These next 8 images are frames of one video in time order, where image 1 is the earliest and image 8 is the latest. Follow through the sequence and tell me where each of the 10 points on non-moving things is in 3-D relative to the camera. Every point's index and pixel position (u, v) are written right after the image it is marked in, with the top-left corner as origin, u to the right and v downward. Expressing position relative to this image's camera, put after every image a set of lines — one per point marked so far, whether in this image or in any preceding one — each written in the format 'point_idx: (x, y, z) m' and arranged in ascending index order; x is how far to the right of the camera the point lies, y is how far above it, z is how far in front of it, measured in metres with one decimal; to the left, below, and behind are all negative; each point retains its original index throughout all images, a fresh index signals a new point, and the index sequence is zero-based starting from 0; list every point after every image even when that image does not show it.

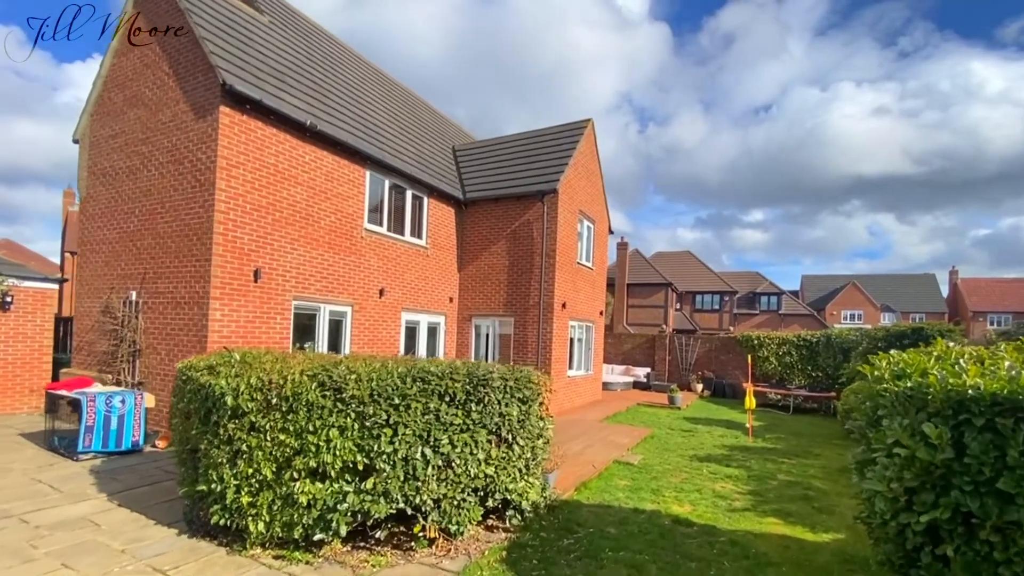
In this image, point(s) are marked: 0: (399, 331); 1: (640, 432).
0: (-3.0, -1.1, +12.2) m
1: (+3.1, -3.4, +11.3) m
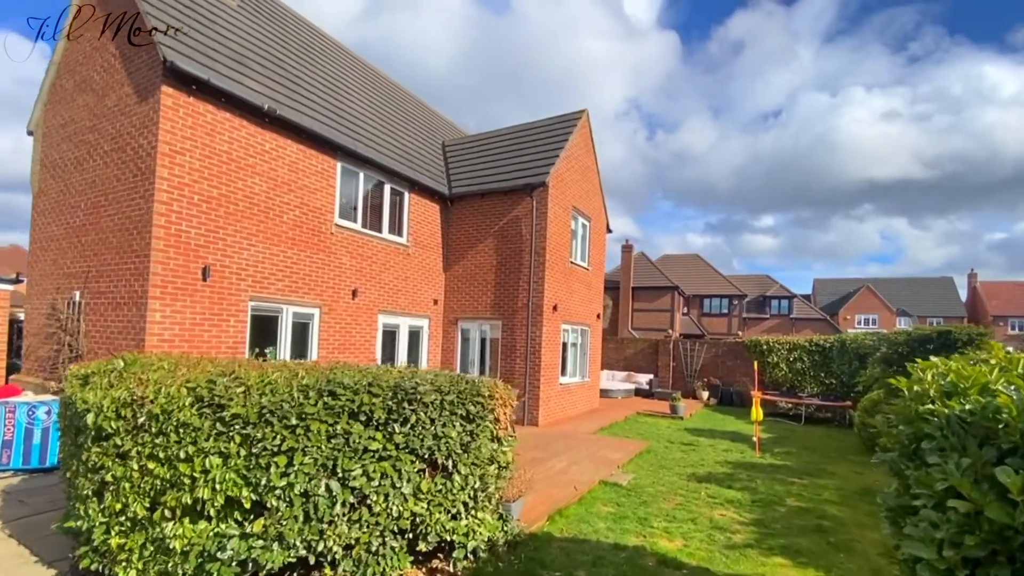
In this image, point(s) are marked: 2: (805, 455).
0: (-3.3, -1.2, +11.4) m
1: (+2.7, -3.4, +10.3) m
2: (+6.3, -3.6, +10.2) m
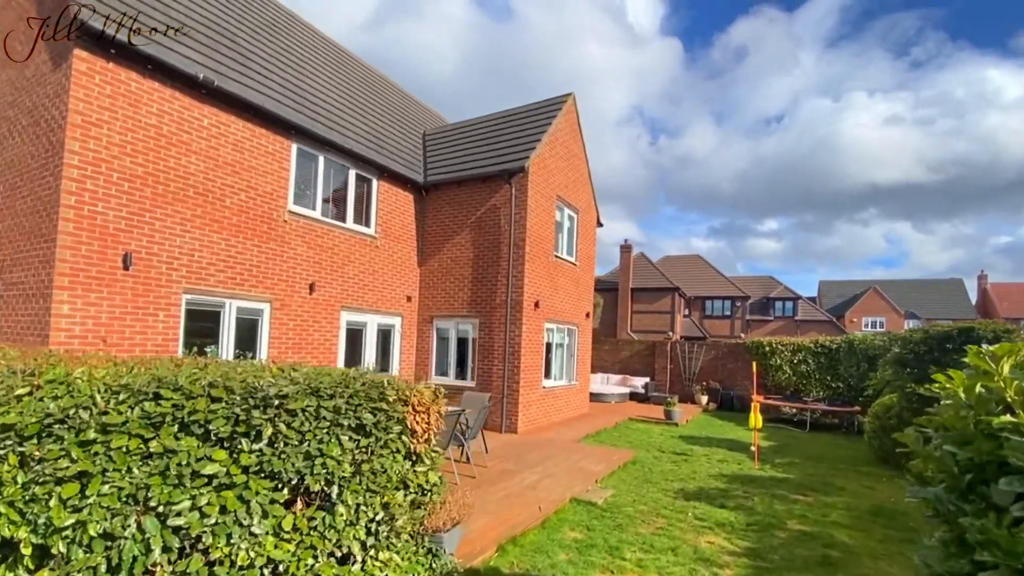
0: (-3.9, -1.0, +10.4) m
1: (+2.2, -3.3, +9.3) m
2: (+5.8, -3.4, +9.2) m
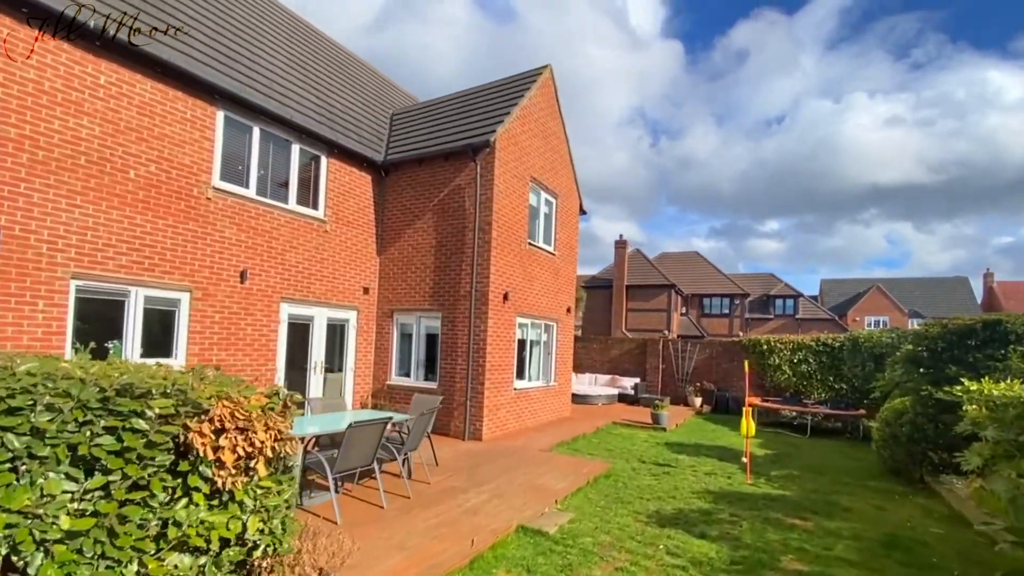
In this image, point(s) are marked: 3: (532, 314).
0: (-4.6, -0.8, +9.2) m
1: (+1.4, -3.1, +8.1) m
2: (+5.0, -3.2, +8.0) m
3: (+0.5, -0.6, +11.5) m
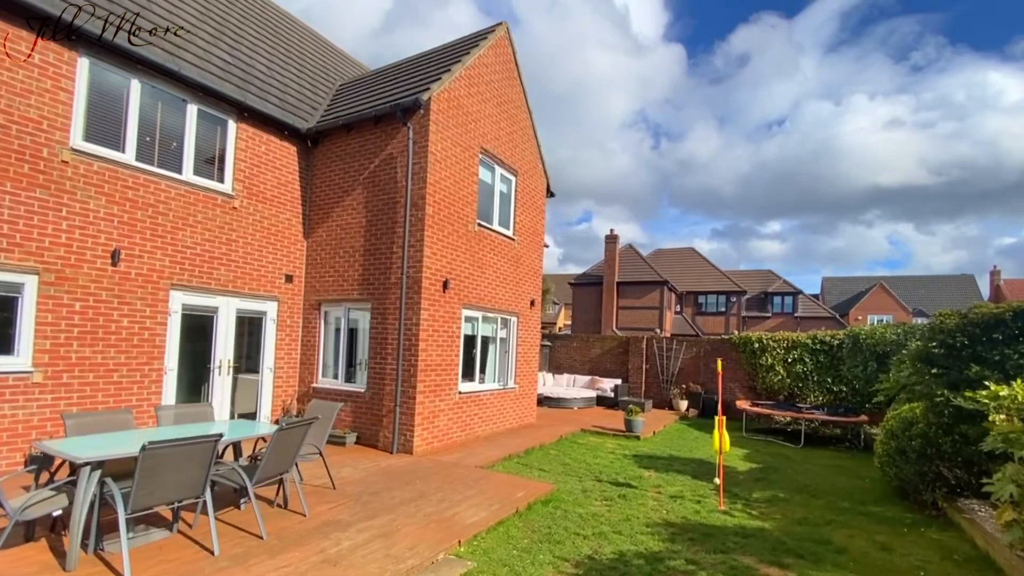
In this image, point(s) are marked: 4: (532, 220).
0: (-5.8, -0.6, +7.8) m
1: (+0.3, -2.8, +6.6) m
2: (+3.9, -3.0, +6.5) m
3: (-0.6, -0.4, +10.0) m
4: (+0.5, +1.7, +11.9) m
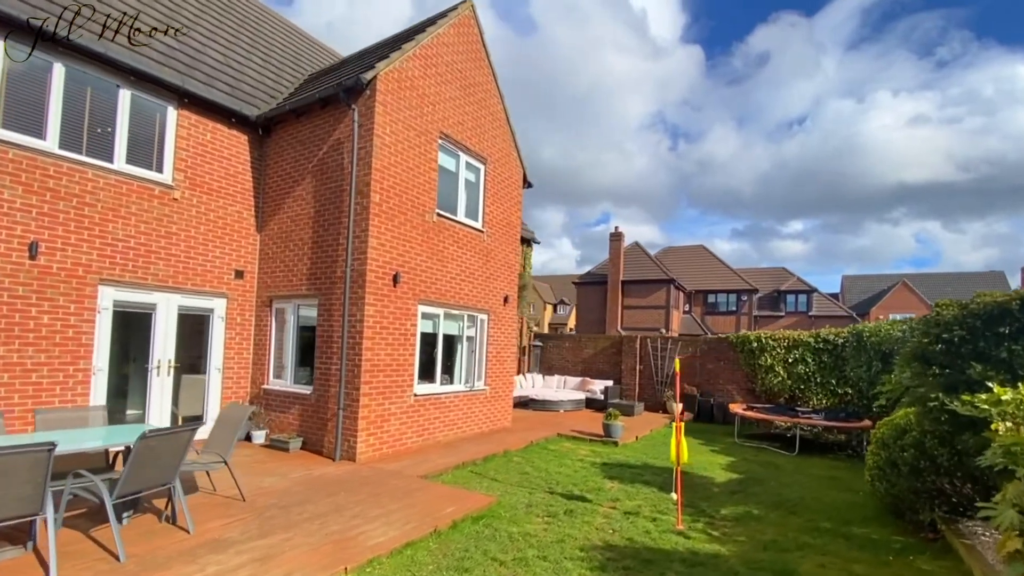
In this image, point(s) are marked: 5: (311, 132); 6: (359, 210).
0: (-6.5, -0.5, +7.3) m
1: (-0.5, -2.7, +5.9) m
2: (+3.1, -2.8, +5.6) m
3: (-1.3, -0.3, +9.4) m
4: (-0.2, +1.8, +11.2) m
5: (-3.7, +2.9, +8.8) m
6: (-2.5, +1.3, +7.9) m
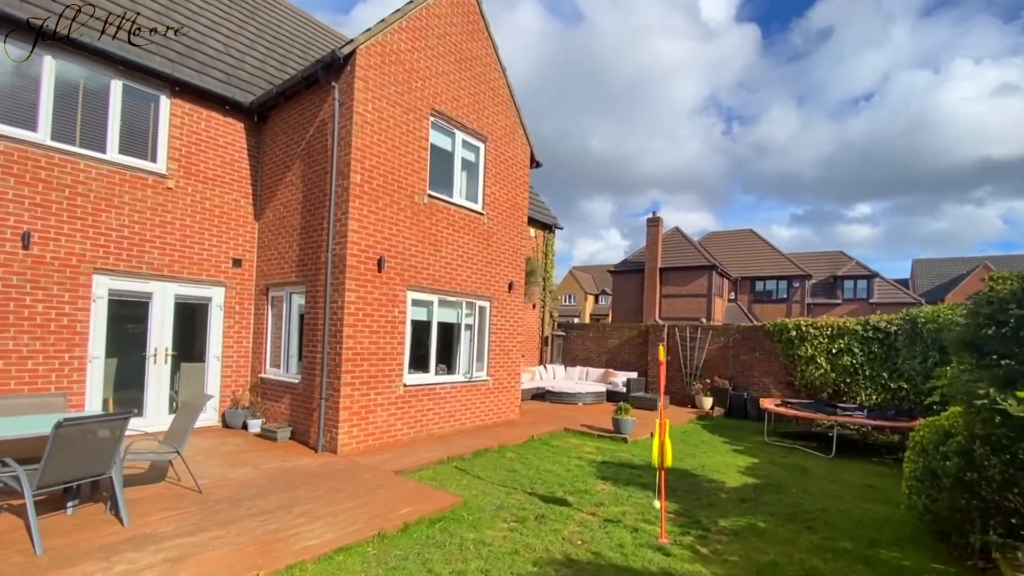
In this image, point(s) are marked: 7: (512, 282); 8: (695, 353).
0: (-6.7, -0.3, +7.4) m
1: (-0.8, -2.5, +5.5) m
2: (+2.7, -2.6, +4.8) m
3: (-1.3, 0.0, +8.9) m
4: (0.0, +2.1, +10.6) m
5: (-3.8, +3.1, +8.5) m
6: (-2.7, +1.5, +7.5) m
7: (0.0, +0.1, +10.5) m
8: (+5.5, -2.0, +14.1) m
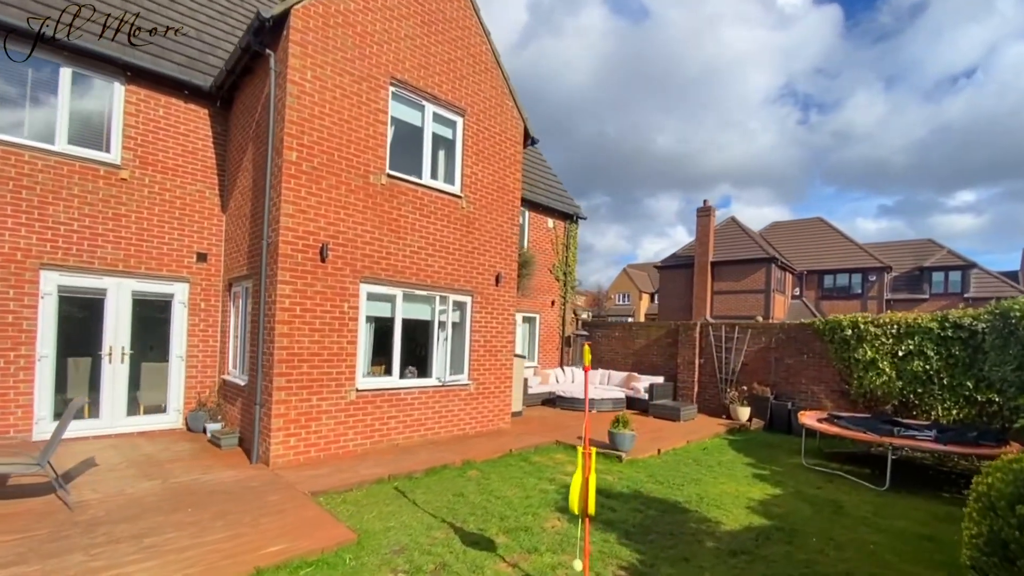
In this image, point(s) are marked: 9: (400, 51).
0: (-7.3, -0.3, +7.1) m
1: (-1.7, -2.3, +4.4) m
2: (+1.7, -2.4, +3.4) m
3: (-1.7, +0.1, +8.0) m
4: (-0.3, +2.3, +9.4) m
5: (-4.3, +3.2, +7.9) m
6: (-3.3, +1.6, +6.8) m
7: (-0.2, +0.3, +9.4) m
8: (+5.7, -1.8, +12.2) m
9: (-1.8, +3.9, +8.0) m
